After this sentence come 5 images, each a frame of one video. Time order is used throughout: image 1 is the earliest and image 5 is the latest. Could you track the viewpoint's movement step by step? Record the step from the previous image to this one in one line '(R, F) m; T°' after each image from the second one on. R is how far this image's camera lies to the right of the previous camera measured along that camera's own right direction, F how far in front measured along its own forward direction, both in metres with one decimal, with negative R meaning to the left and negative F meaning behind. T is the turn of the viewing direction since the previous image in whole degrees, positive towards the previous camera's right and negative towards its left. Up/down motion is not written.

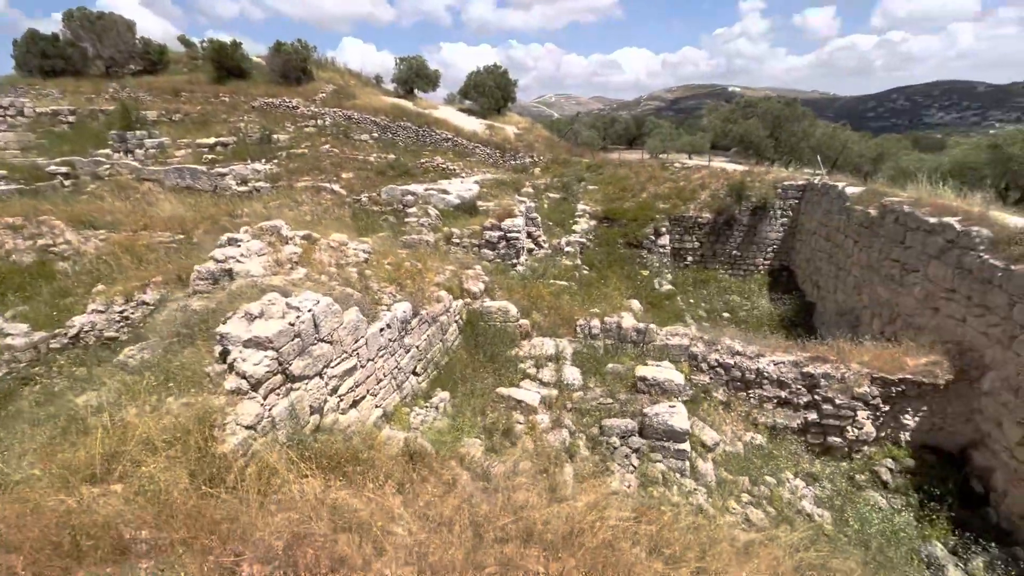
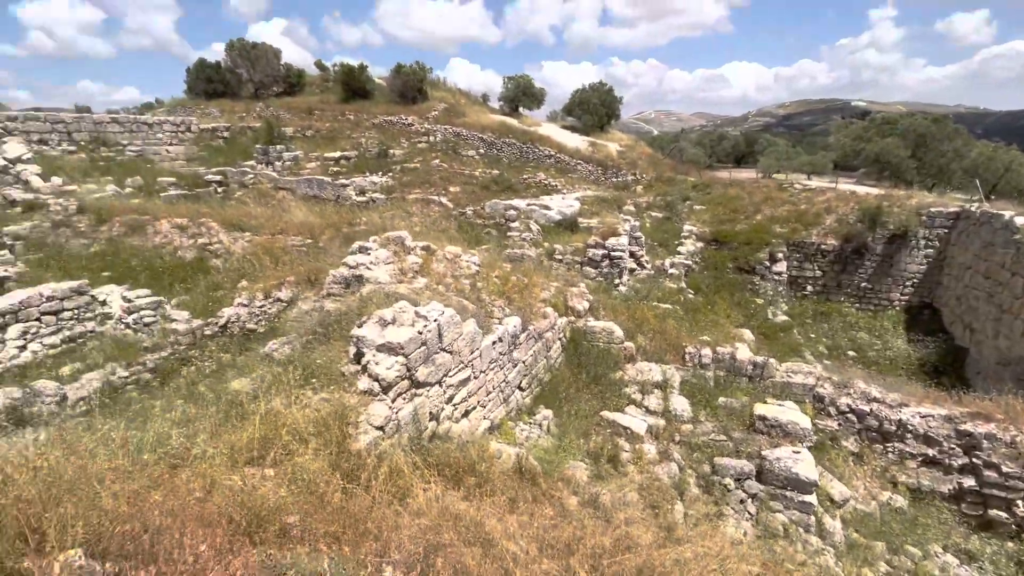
(-0.3, 0.0) m; -10°
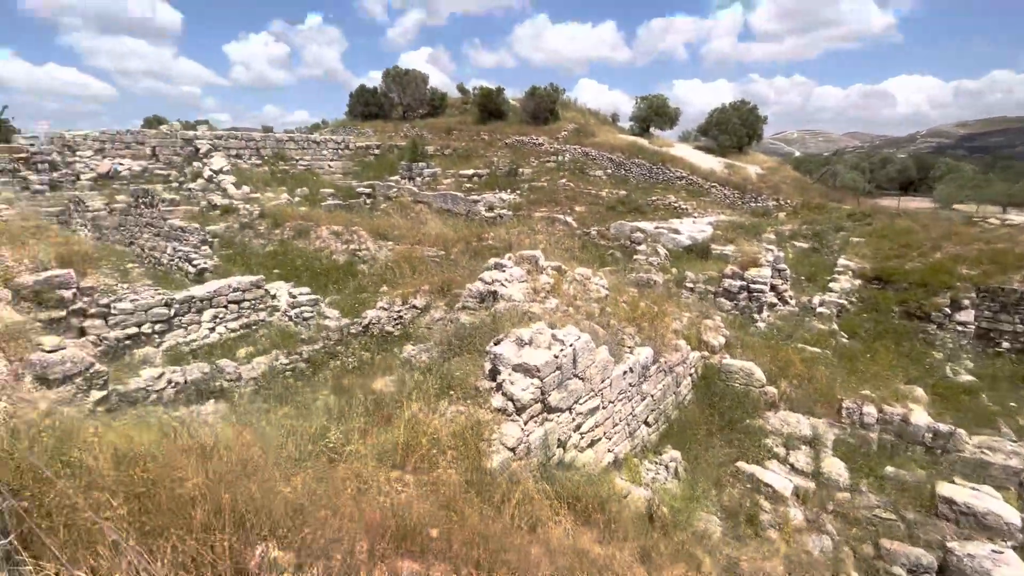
(-0.3, +0.1) m; -13°
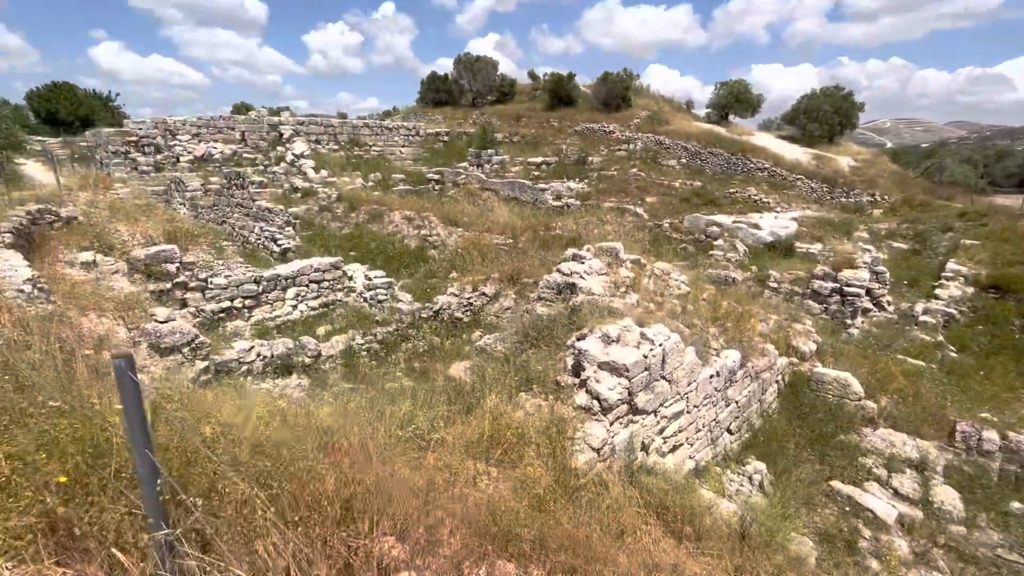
(-0.3, +0.1) m; -7°
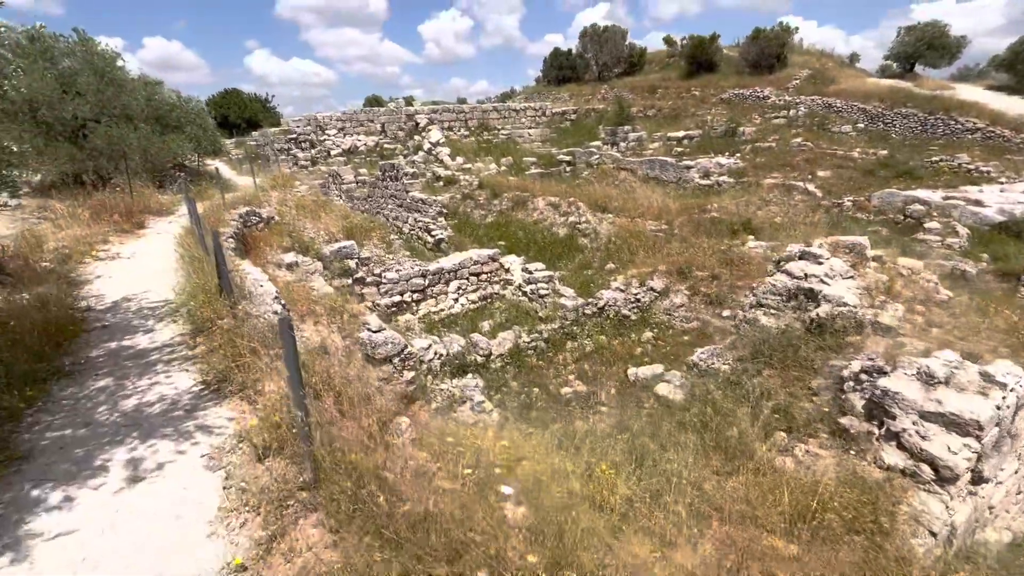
(-1.2, +0.6) m; -13°
